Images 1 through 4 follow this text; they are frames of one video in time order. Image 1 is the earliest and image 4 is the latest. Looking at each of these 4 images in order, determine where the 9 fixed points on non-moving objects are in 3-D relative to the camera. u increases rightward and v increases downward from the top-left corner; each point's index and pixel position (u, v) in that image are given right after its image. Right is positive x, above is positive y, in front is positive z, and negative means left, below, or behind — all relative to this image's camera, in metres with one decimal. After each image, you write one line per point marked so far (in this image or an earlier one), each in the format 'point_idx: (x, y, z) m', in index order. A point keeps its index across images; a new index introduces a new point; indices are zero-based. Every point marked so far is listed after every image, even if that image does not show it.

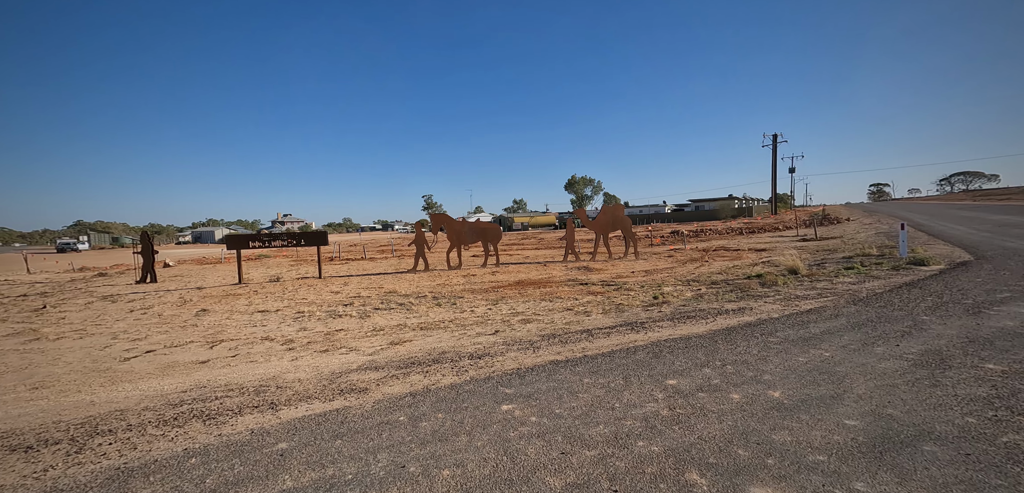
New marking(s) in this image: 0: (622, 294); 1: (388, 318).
0: (+1.6, -0.6, +6.7) m
1: (-2.0, -1.2, +7.7) m
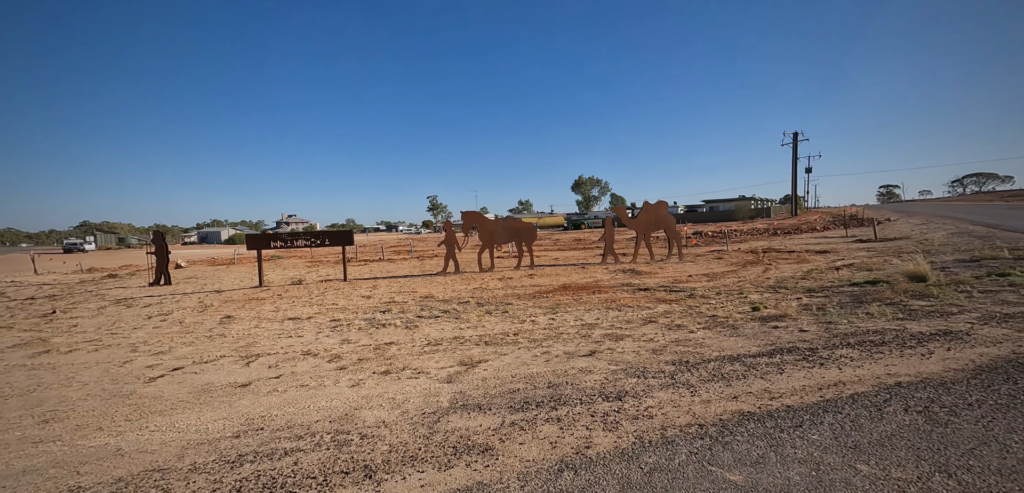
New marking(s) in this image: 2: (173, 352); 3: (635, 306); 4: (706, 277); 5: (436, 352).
0: (+2.4, -0.7, +6.0) m
1: (-1.1, -1.2, +7.2) m
2: (-5.9, -1.8, +8.4) m
3: (+1.7, -0.8, +6.6) m
4: (+4.0, -0.6, +9.9) m
5: (-0.8, -1.1, +5.0) m
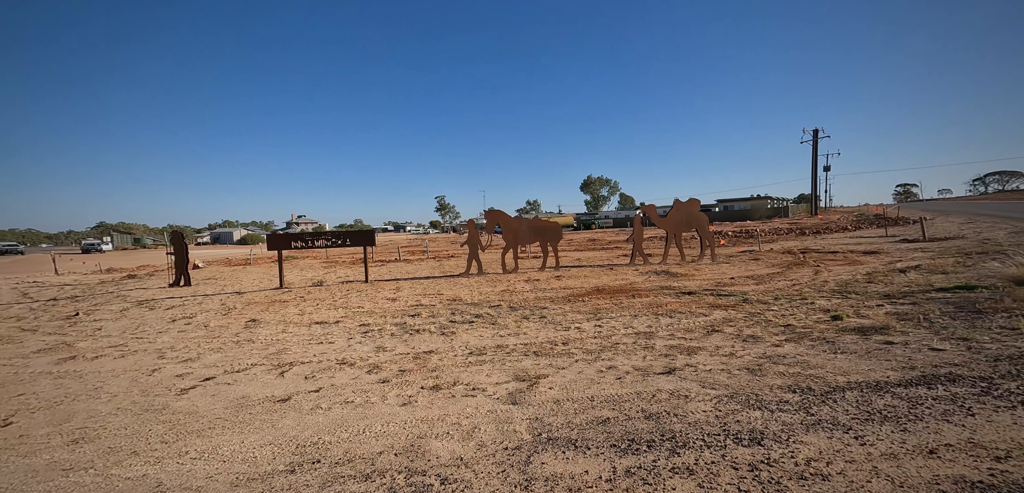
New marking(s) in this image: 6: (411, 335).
0: (+2.9, -0.7, +5.6) m
1: (-0.6, -1.3, +6.9) m
2: (-5.3, -1.9, +8.3) m
3: (+2.2, -0.8, +6.2) m
4: (+4.7, -0.6, +9.4) m
5: (-0.3, -1.1, +4.7) m
6: (-1.6, -1.5, +8.1) m
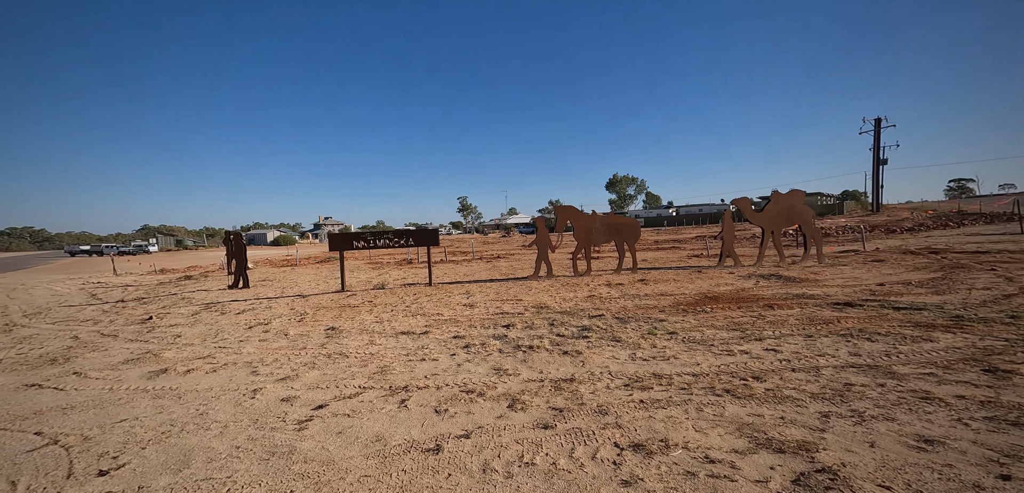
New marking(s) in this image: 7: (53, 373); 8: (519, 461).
0: (+4.4, -0.7, +4.3) m
1: (+1.1, -1.4, +5.9) m
2: (-3.4, -2.1, +7.9) m
3: (+3.8, -0.9, +5.0) m
4: (+6.6, -0.6, +8.0) m
5: (+1.2, -1.2, +3.8) m
6: (+0.2, -1.6, +7.3) m
7: (-9.0, -2.4, +9.5) m
8: (0.0, -1.3, +3.0) m
